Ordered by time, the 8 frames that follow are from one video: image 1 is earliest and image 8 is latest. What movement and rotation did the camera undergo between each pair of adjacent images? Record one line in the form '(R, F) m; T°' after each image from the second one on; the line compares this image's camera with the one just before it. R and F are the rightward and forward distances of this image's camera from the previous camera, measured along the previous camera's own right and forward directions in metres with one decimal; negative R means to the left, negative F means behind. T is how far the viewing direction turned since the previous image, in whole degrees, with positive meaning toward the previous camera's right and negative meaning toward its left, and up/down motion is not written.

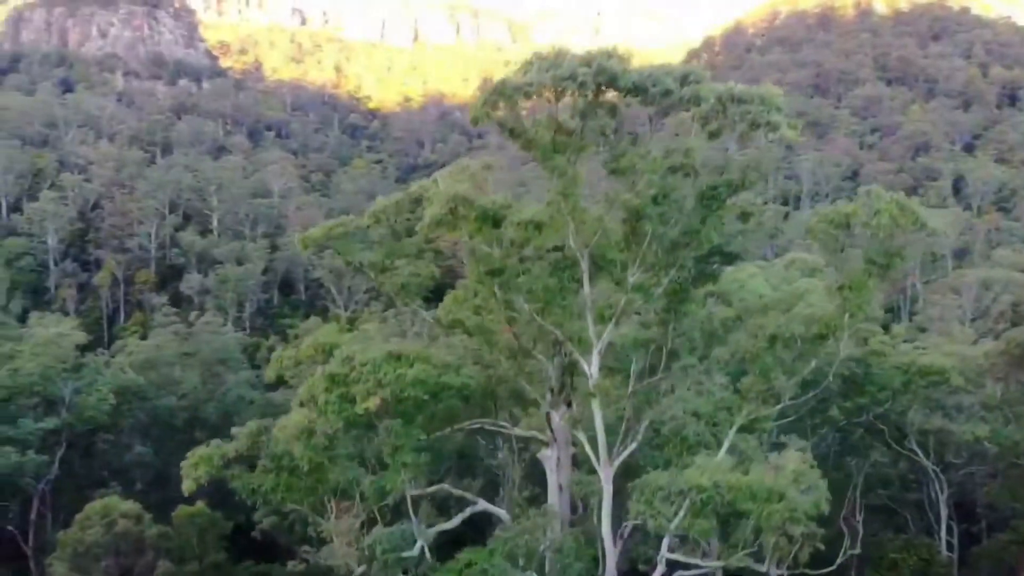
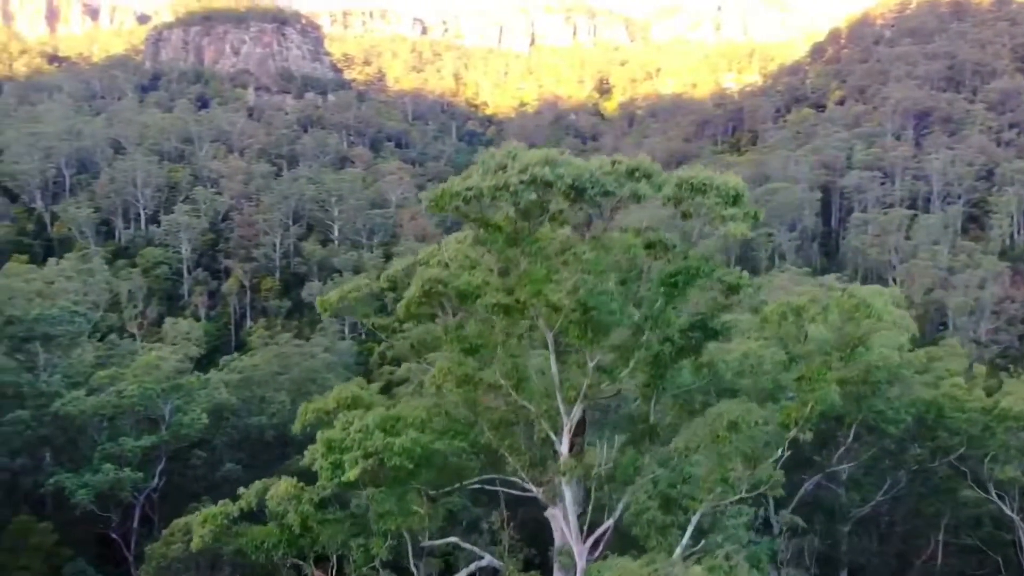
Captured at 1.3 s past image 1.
(+1.1, -0.1) m; -8°
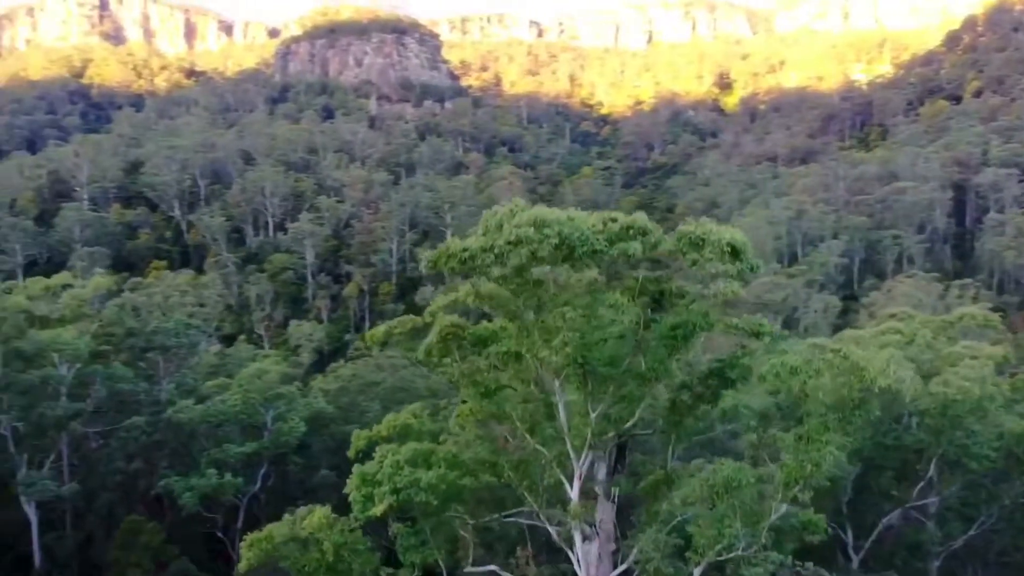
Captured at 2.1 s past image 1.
(+0.8, -0.1) m; -8°
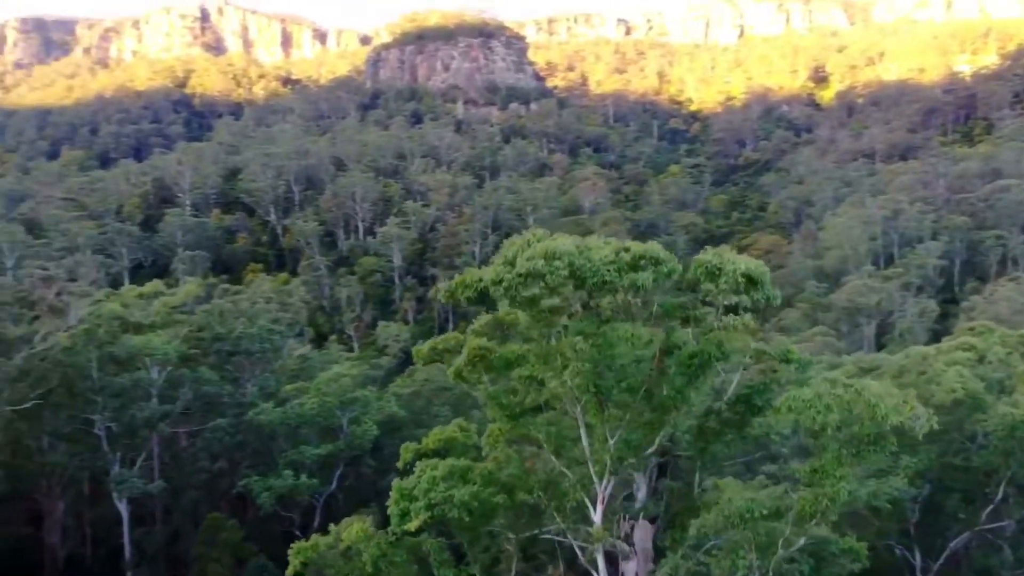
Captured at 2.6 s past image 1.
(+0.5, -0.1) m; -6°
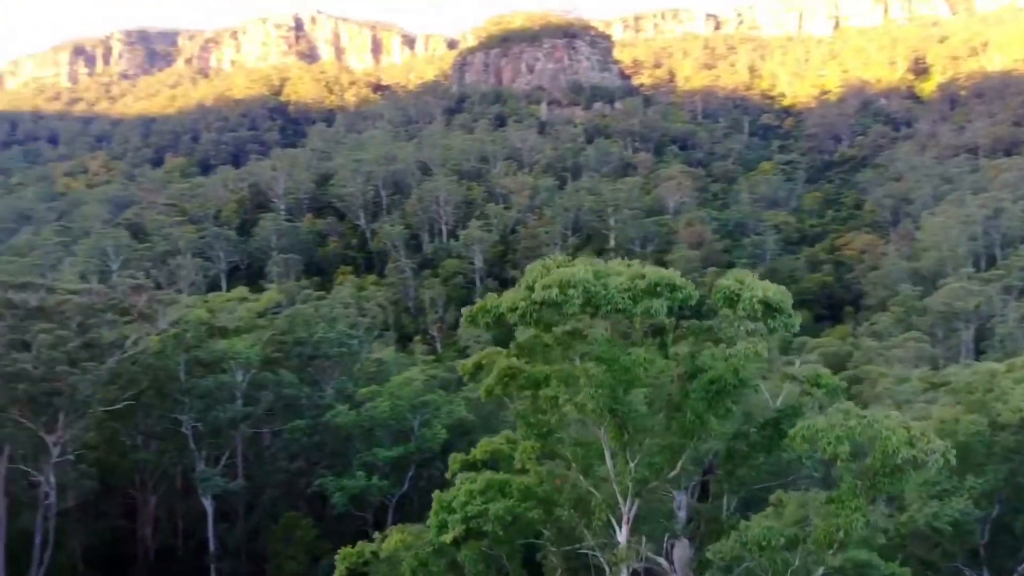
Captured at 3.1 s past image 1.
(+0.5, -0.1) m; -6°
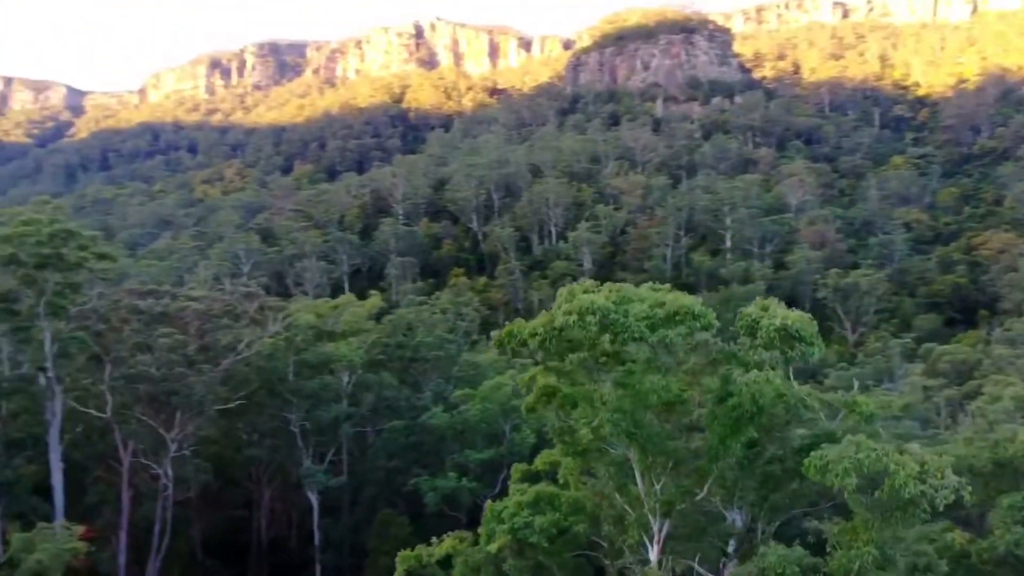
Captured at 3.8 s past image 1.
(+0.7, -0.2) m; -8°
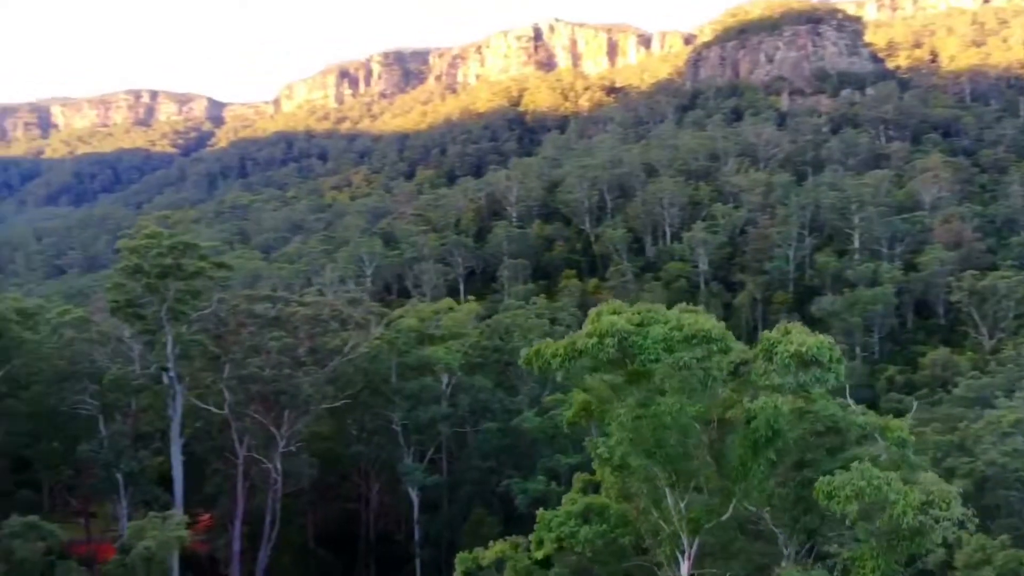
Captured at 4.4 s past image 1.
(+0.8, -0.3) m; -8°
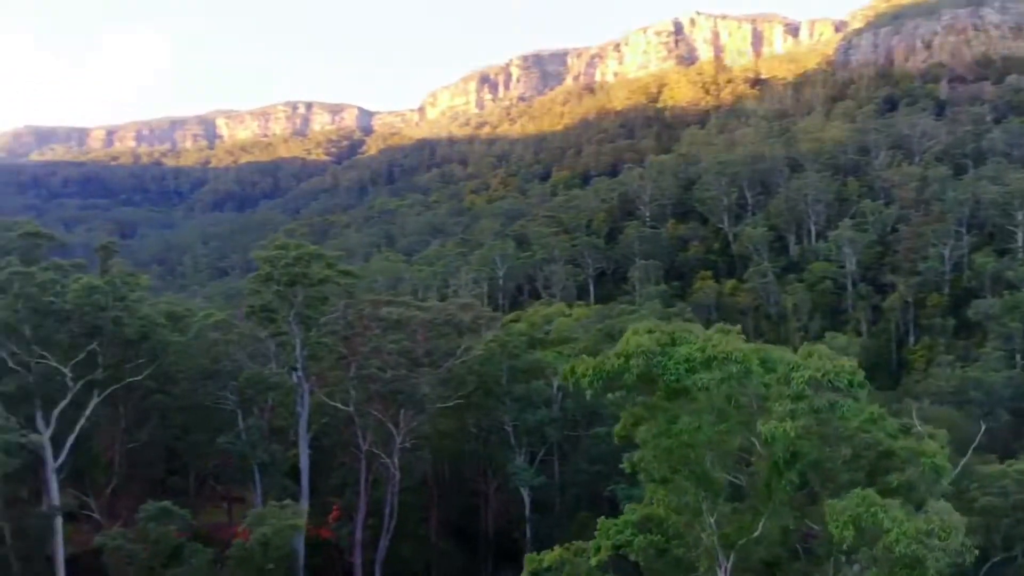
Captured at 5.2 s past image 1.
(+0.9, -0.4) m; -10°
